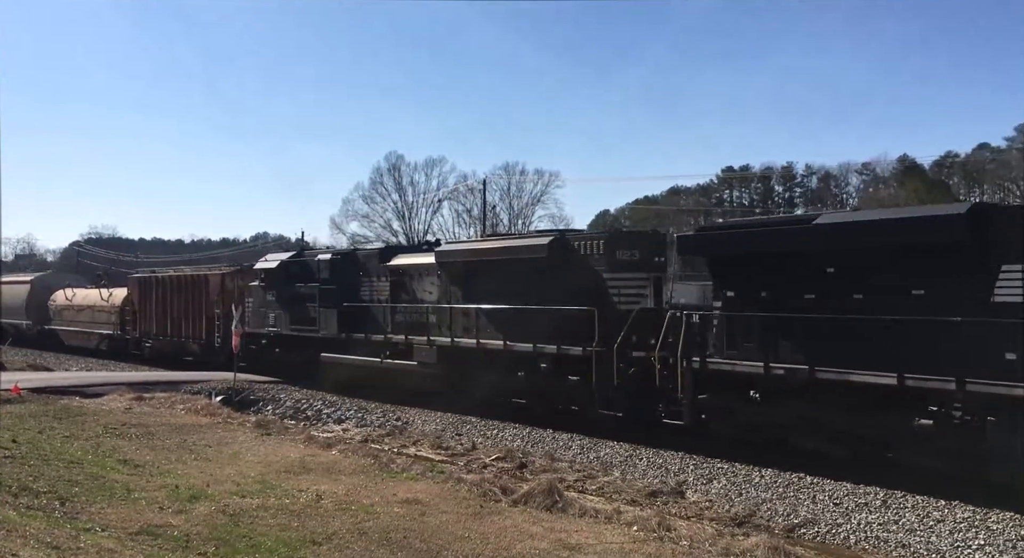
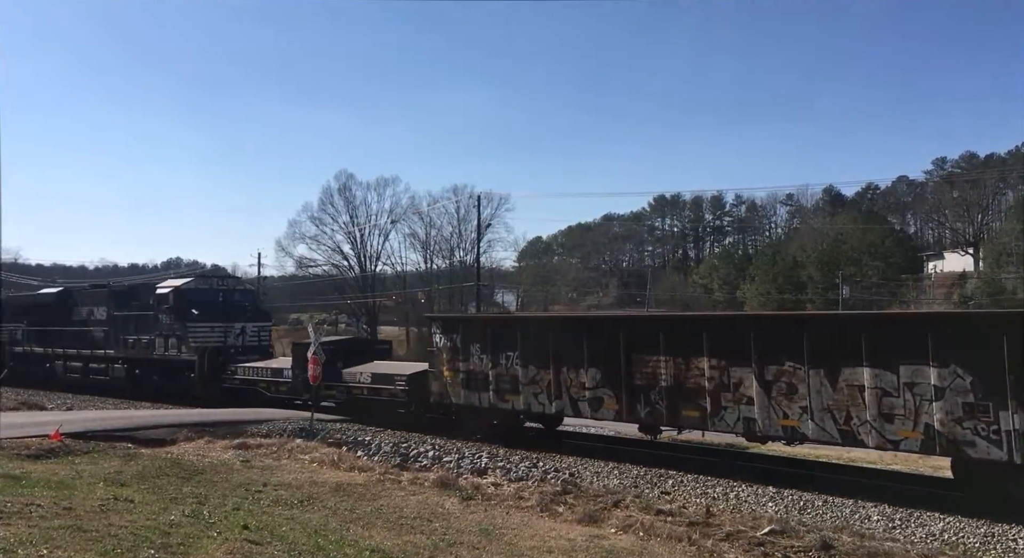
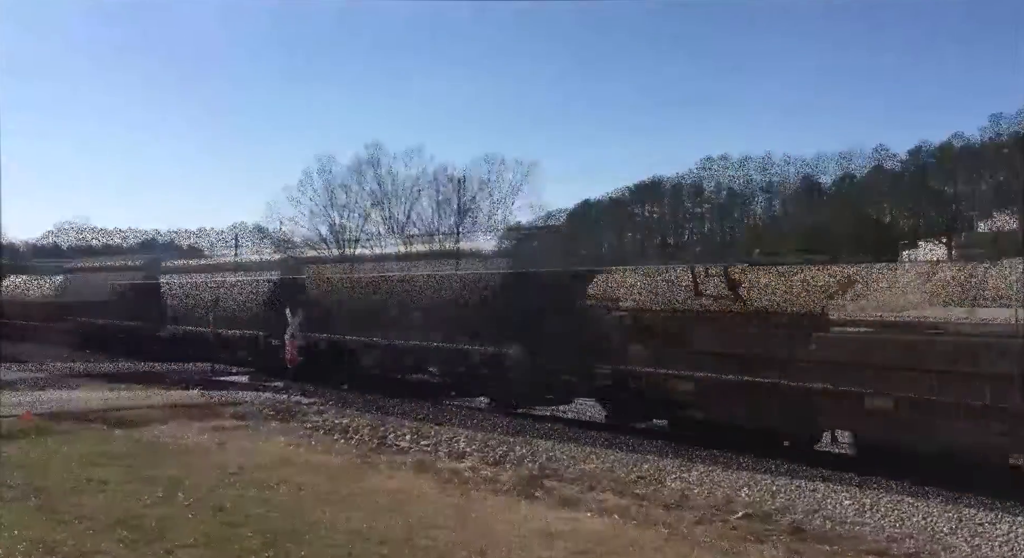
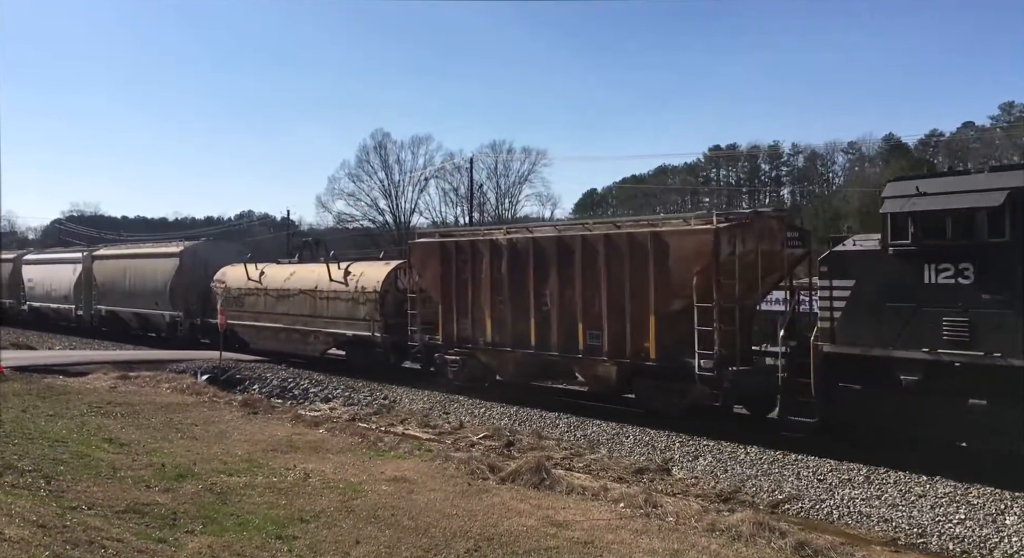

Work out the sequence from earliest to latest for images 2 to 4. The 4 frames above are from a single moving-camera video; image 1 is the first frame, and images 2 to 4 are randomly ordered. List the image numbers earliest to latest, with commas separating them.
4, 3, 2
